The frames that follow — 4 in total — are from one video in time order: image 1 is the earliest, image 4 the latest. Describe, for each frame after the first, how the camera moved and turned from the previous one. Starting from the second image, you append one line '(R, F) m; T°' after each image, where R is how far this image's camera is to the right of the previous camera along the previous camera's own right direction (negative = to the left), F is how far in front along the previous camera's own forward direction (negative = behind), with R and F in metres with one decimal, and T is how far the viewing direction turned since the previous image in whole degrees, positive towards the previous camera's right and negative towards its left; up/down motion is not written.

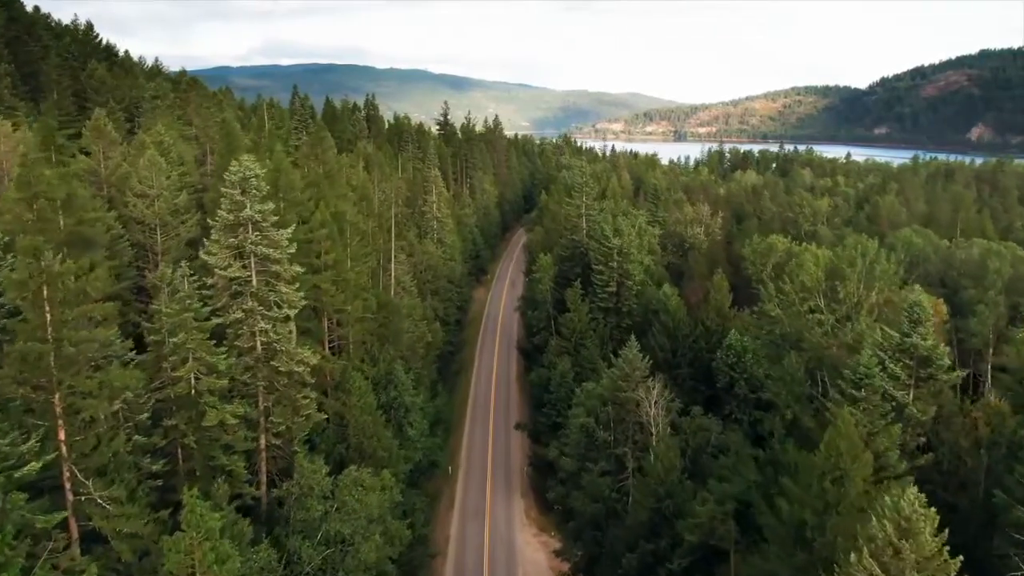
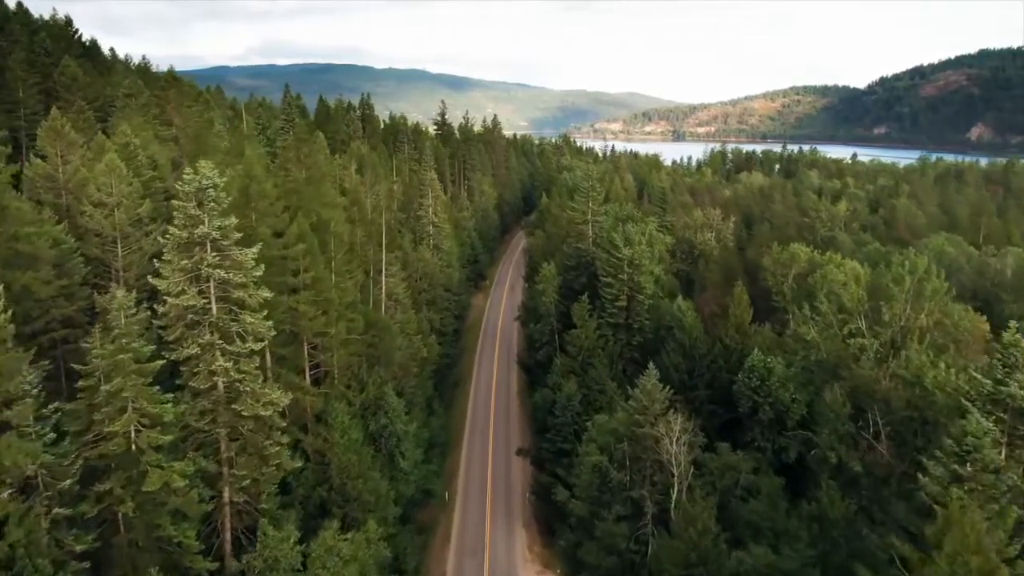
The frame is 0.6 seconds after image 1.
(-0.2, +4.5) m; 0°
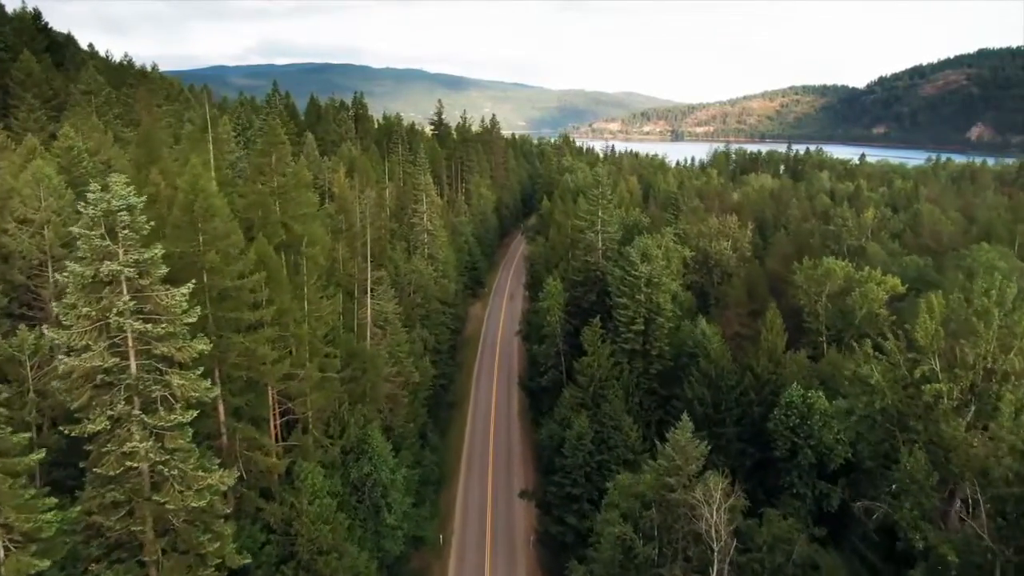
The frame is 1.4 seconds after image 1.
(-0.3, +5.9) m; 0°
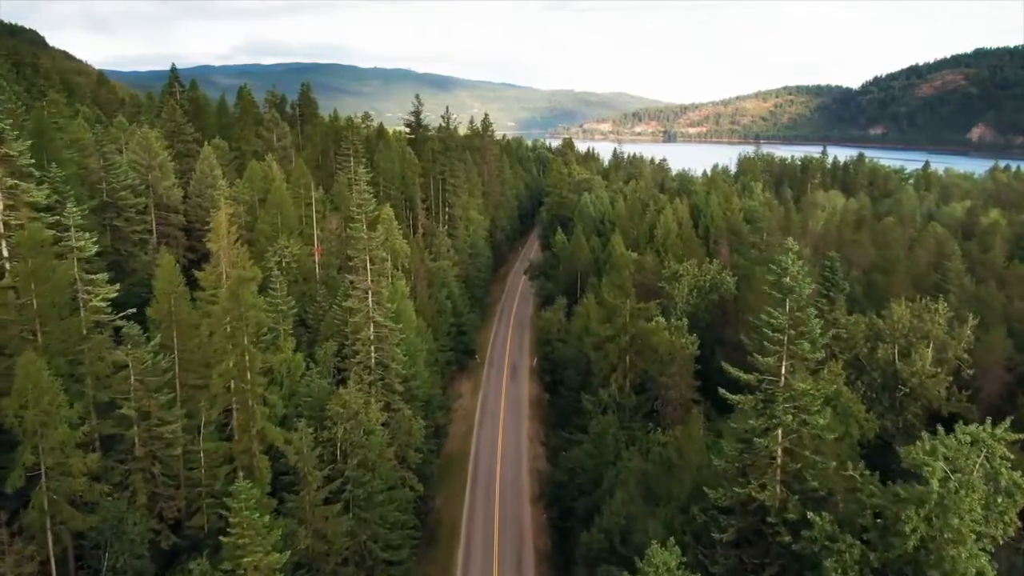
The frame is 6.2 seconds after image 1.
(-1.7, +35.3) m; +1°
